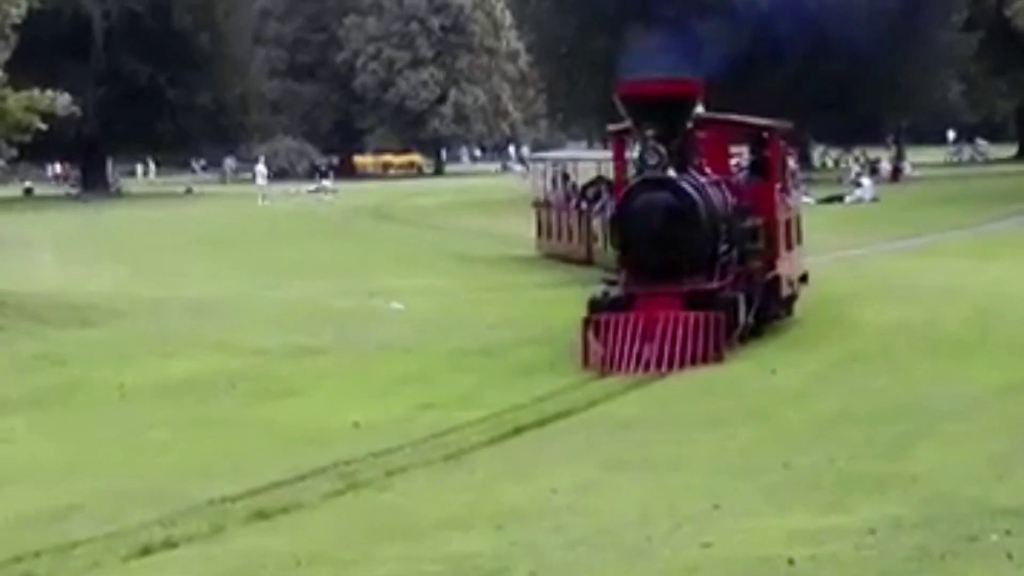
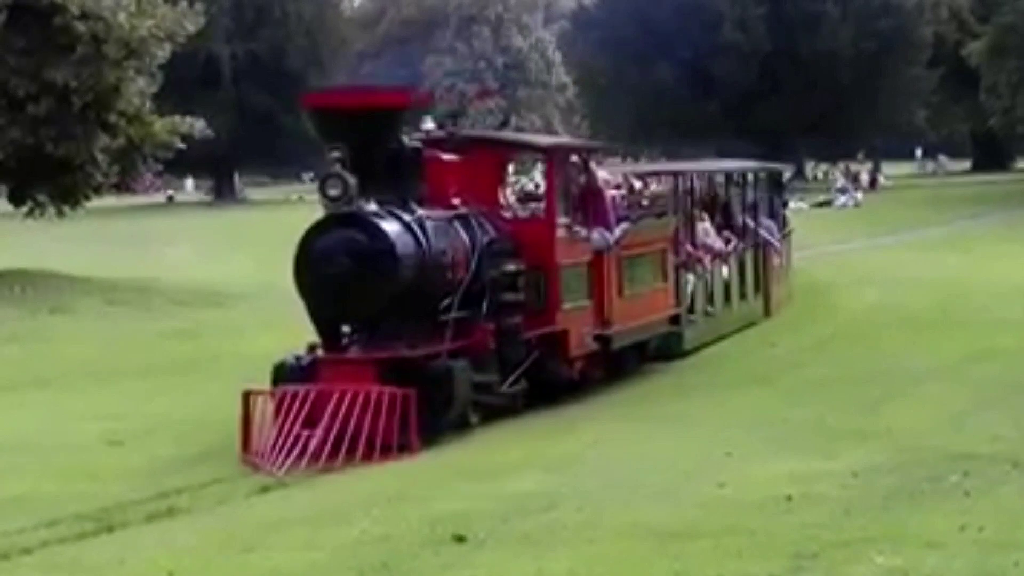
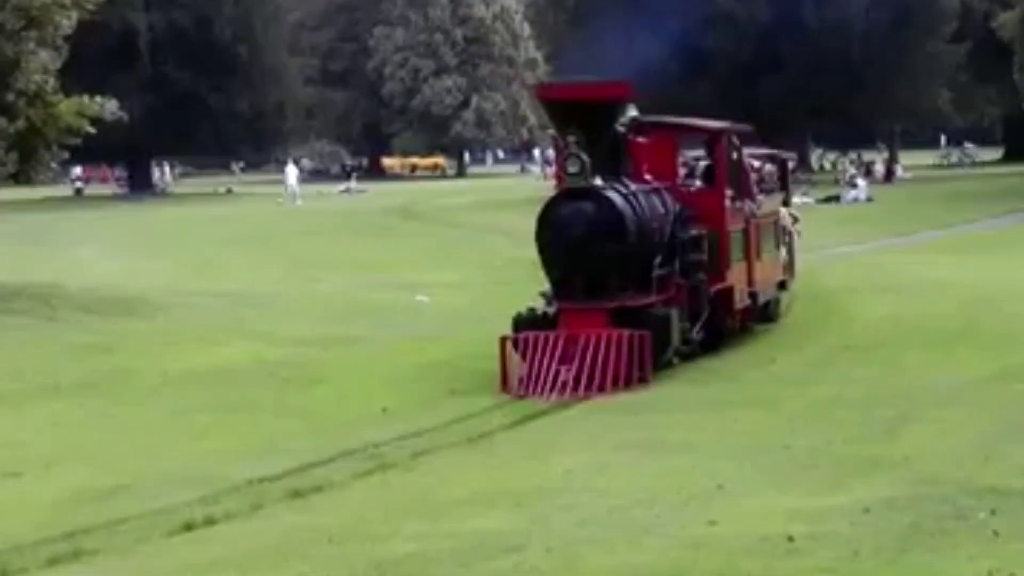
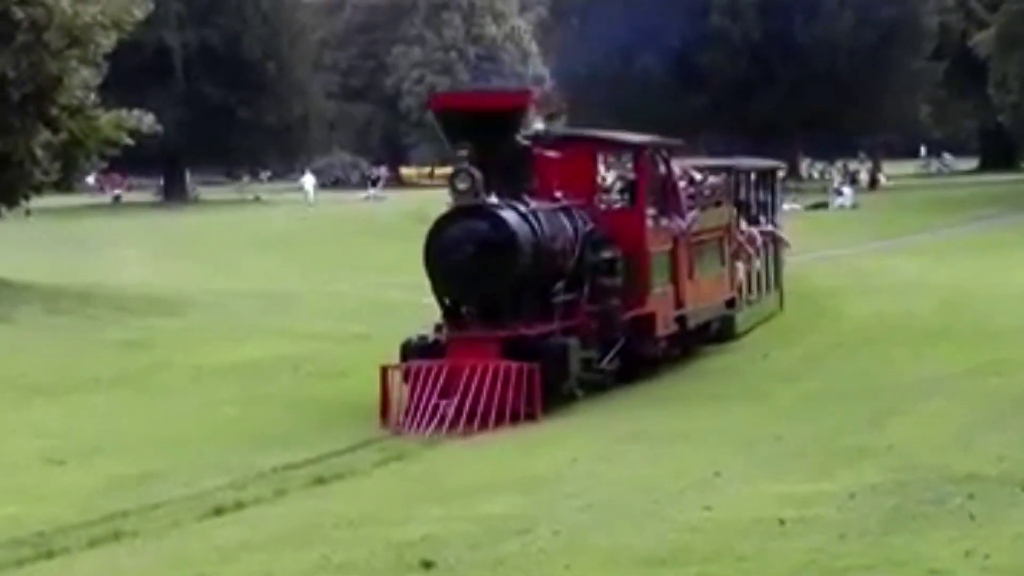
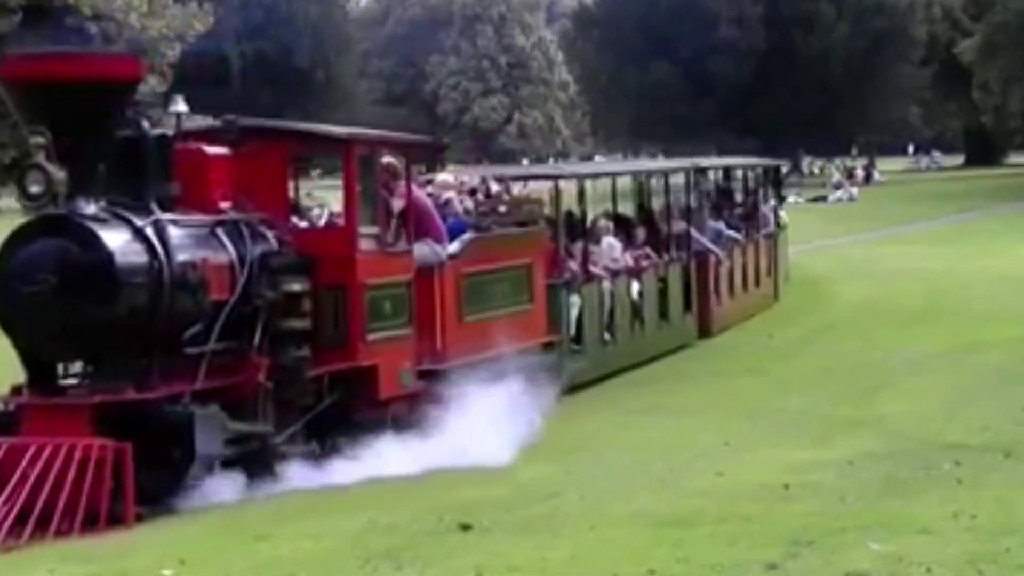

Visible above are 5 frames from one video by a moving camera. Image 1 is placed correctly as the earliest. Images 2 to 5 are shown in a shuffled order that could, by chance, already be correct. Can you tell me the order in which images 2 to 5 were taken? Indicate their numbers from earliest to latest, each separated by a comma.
3, 4, 2, 5
